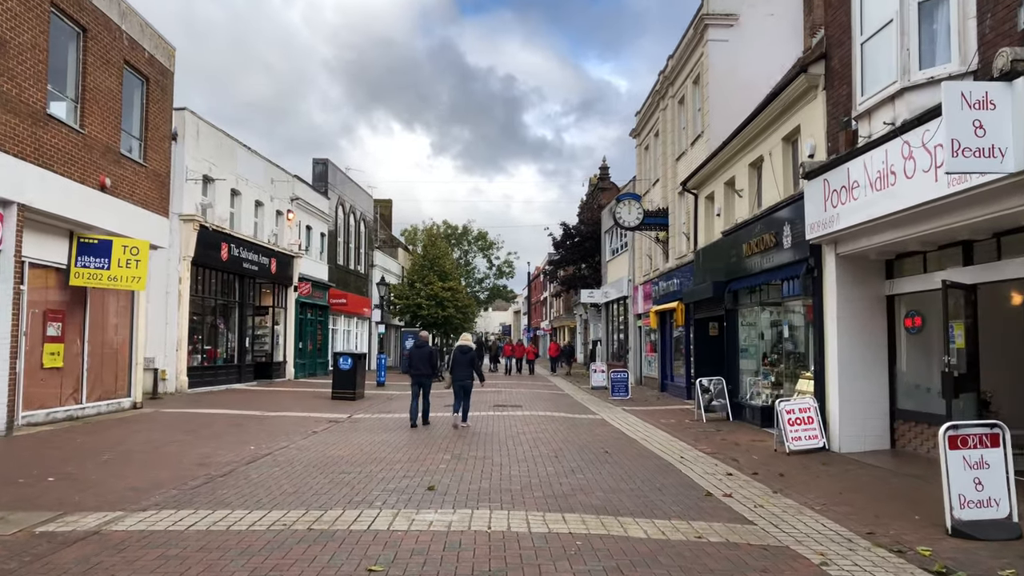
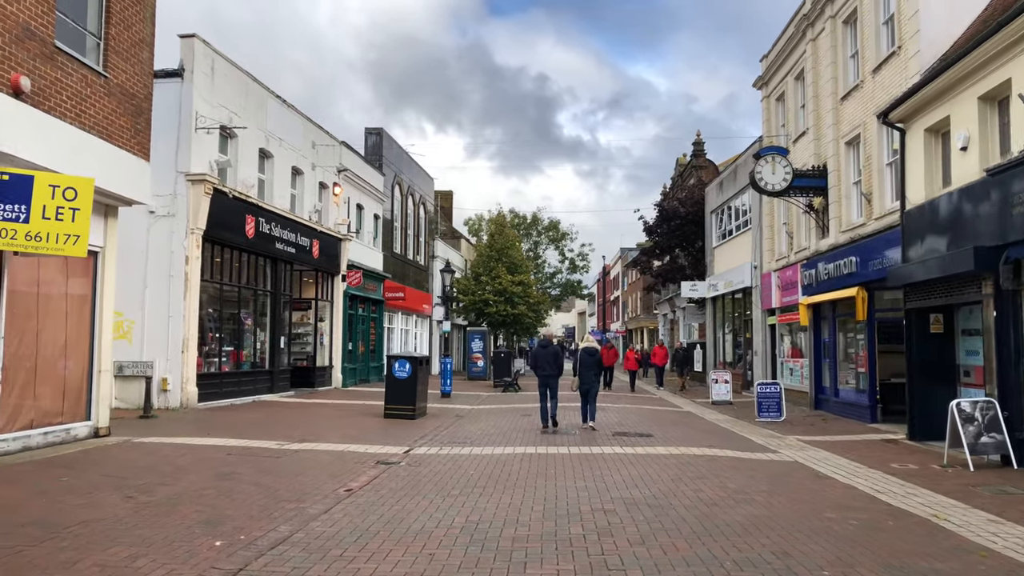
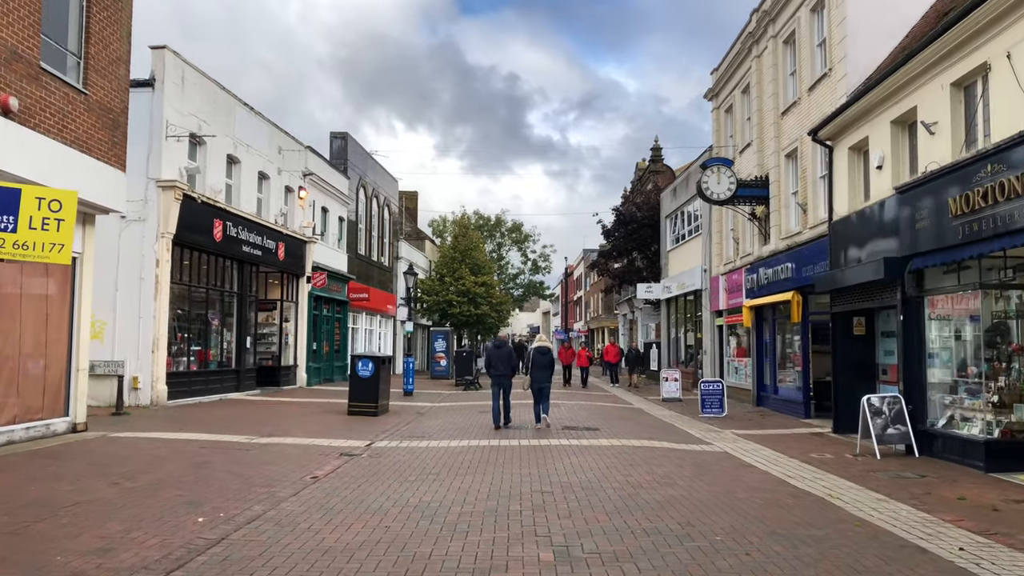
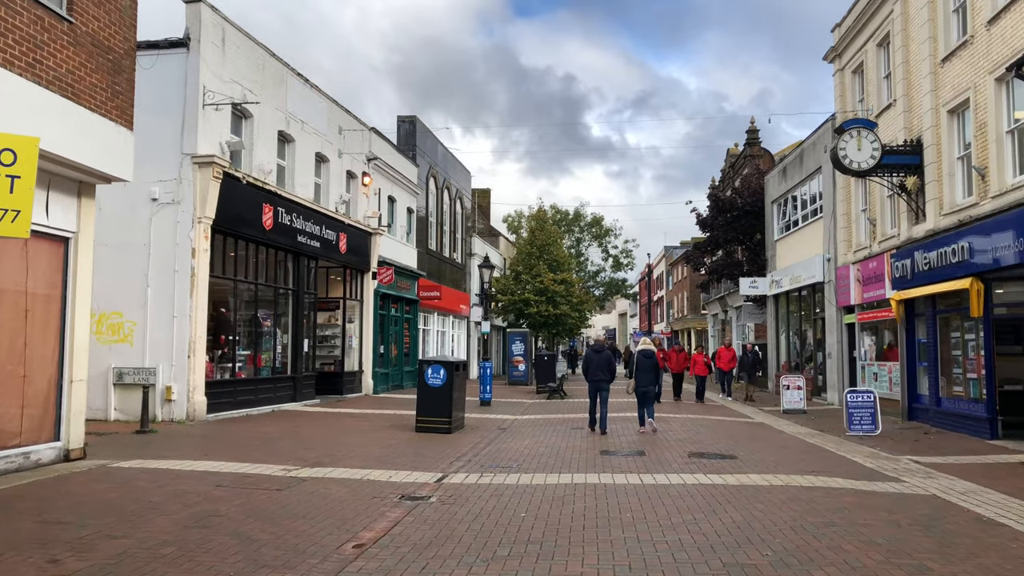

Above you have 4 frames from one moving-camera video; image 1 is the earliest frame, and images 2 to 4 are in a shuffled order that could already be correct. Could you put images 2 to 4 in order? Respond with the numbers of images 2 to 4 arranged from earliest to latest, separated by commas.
3, 2, 4
